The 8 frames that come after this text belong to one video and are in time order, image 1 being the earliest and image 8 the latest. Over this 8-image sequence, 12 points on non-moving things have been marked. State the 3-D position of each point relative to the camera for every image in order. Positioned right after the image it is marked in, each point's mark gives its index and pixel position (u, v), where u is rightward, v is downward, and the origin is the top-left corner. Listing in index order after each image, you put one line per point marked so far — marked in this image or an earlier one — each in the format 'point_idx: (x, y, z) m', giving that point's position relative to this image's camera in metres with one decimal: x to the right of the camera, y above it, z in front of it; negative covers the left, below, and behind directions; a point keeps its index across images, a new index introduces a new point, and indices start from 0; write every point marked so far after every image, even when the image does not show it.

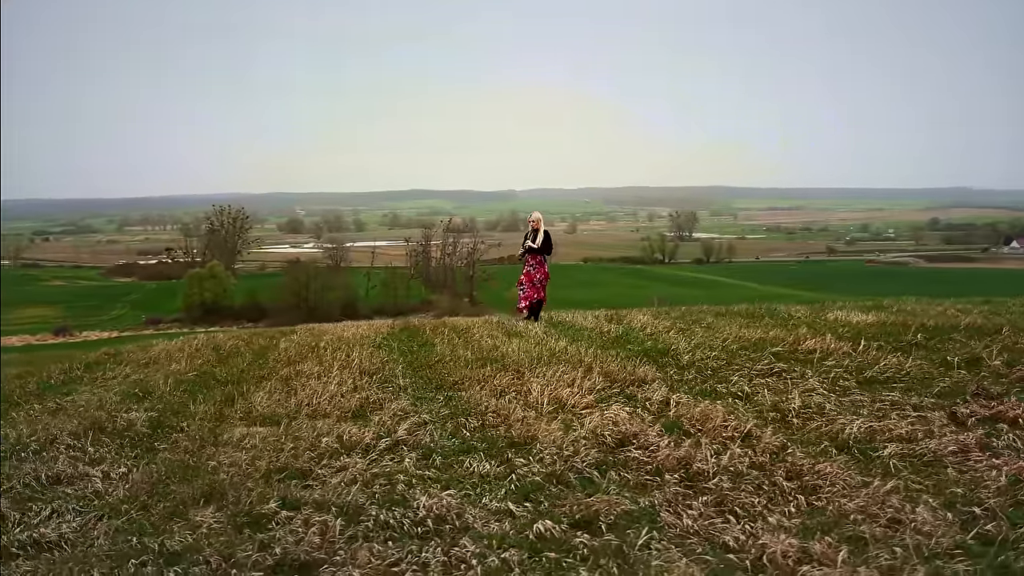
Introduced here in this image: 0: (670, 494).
0: (+1.1, -1.4, +4.1) m
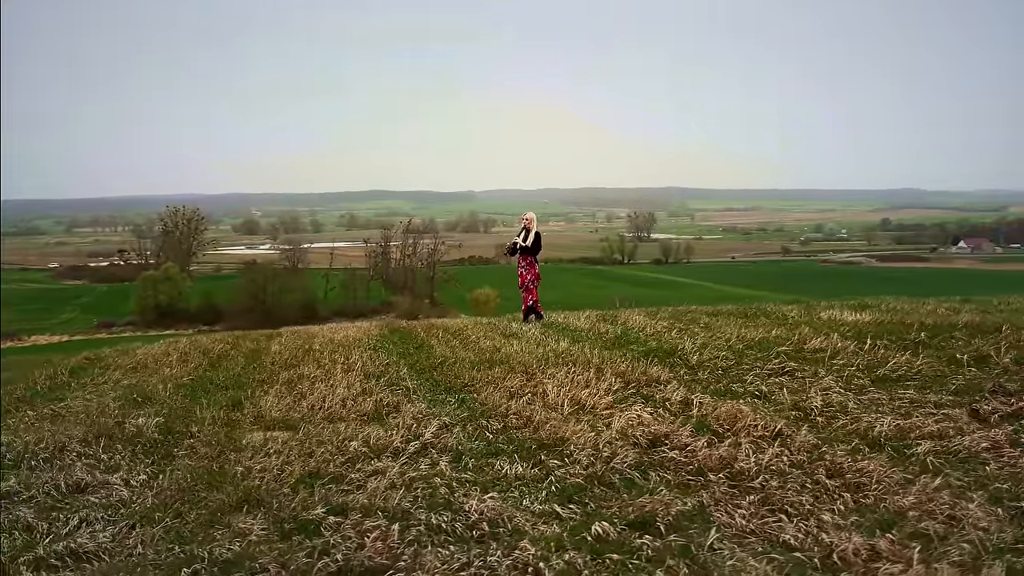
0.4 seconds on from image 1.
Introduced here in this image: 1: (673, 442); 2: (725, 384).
0: (+1.4, -1.4, +4.2) m
1: (+1.4, -1.3, +5.4) m
2: (+2.5, -1.1, +7.3) m
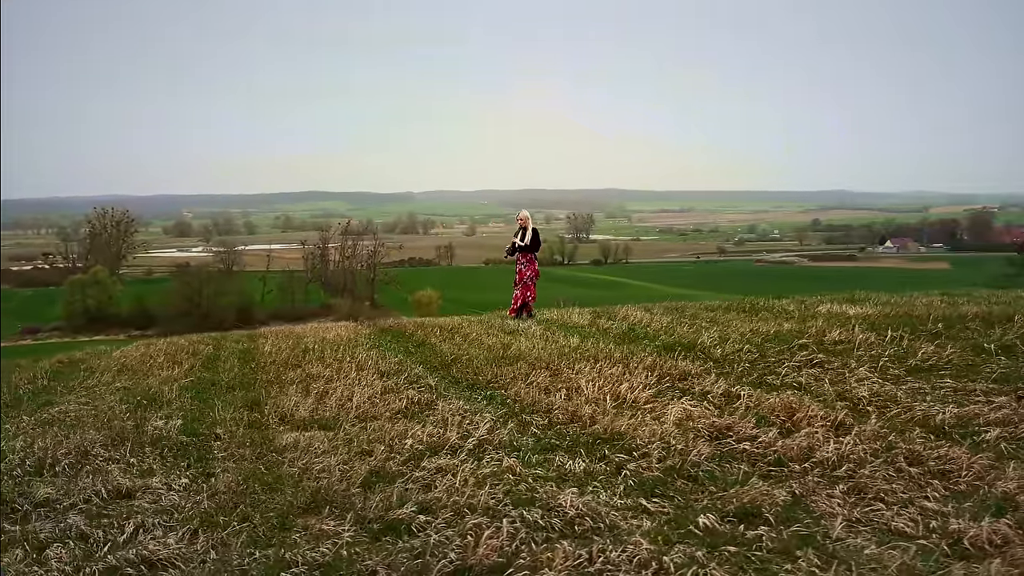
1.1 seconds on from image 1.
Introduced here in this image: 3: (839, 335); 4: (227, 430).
0: (+2.1, -1.4, +4.4) m
1: (+2.0, -1.3, +5.6) m
2: (+3.0, -1.1, +7.5) m
3: (+4.5, -0.6, +8.6) m
4: (-3.5, -1.8, +7.8) m
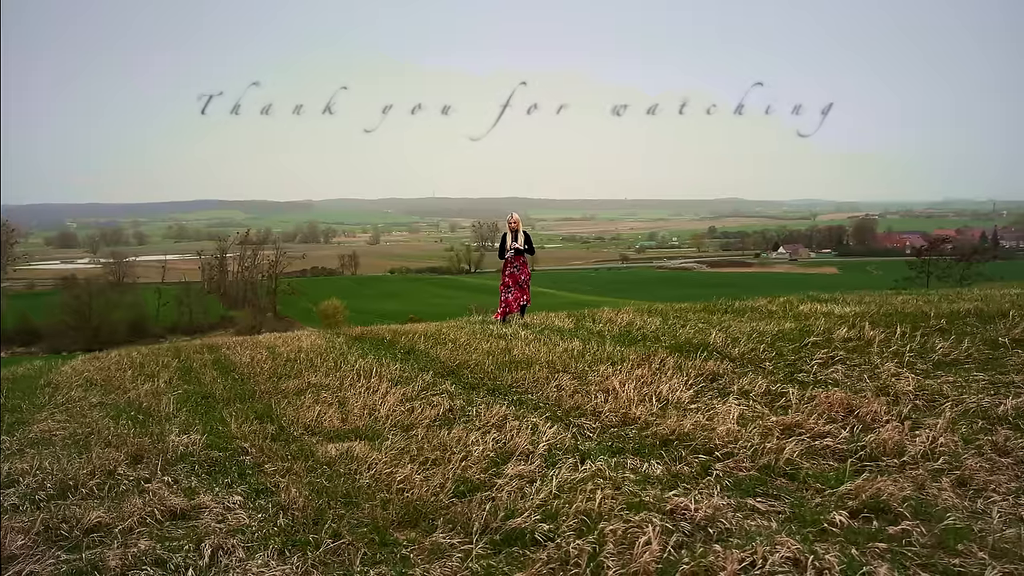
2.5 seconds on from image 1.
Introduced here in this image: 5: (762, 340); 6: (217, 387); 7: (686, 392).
0: (+3.0, -1.4, +4.6) m
1: (+2.7, -1.3, +5.8) m
2: (+3.5, -1.1, +7.8) m
3: (+4.8, -0.7, +9.1) m
4: (-3.0, -1.8, +7.4) m
5: (+3.8, -0.8, +9.6) m
6: (-5.0, -1.7, +10.5) m
7: (+2.1, -1.3, +7.6) m
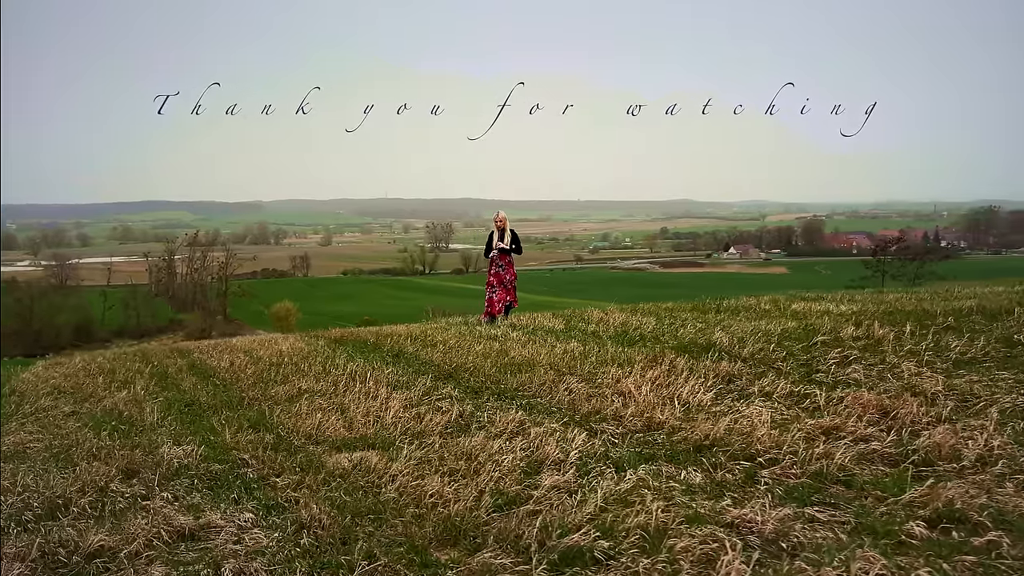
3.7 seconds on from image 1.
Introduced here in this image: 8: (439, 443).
0: (+3.4, -1.4, +4.5) m
1: (+3.0, -1.3, +5.6) m
2: (+3.6, -1.1, +7.7) m
3: (+4.9, -0.6, +9.0) m
4: (-2.8, -1.8, +6.9) m
5: (+3.9, -0.8, +9.5) m
6: (-4.9, -1.7, +9.8) m
7: (+2.3, -1.3, +7.4) m
8: (-0.8, -1.6, +6.6) m
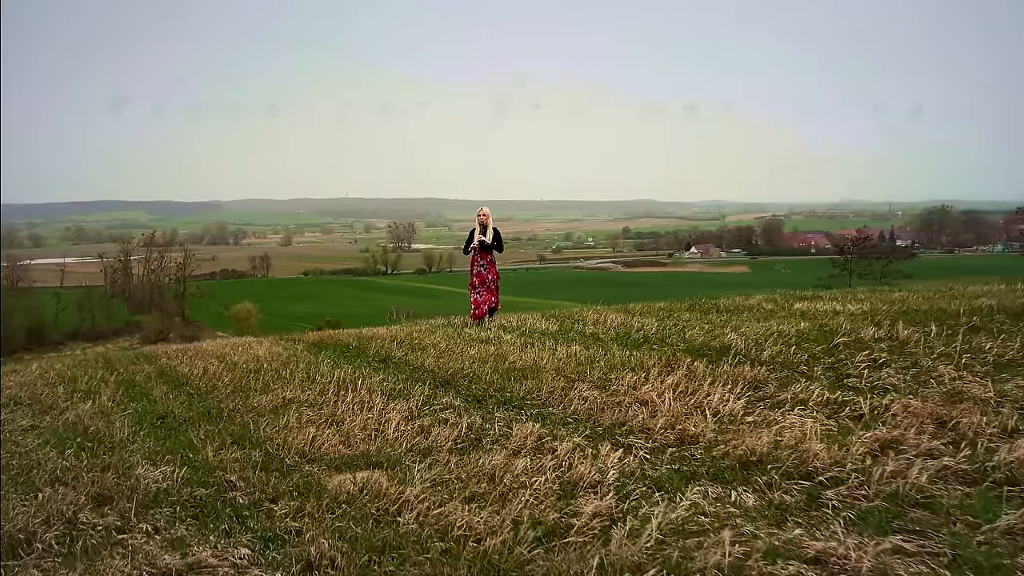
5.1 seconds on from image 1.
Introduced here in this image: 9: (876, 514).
0: (+3.7, -1.4, +4.0) m
1: (+3.3, -1.3, +5.2) m
2: (+3.8, -1.1, +7.3) m
3: (+5.0, -0.6, +8.7) m
4: (-2.6, -1.9, +6.1) m
5: (+3.9, -0.8, +9.1) m
6: (-4.9, -1.7, +9.0) m
7: (+2.5, -1.3, +6.9) m
8: (-0.5, -1.6, +5.9) m
9: (+2.5, -1.6, +4.4) m
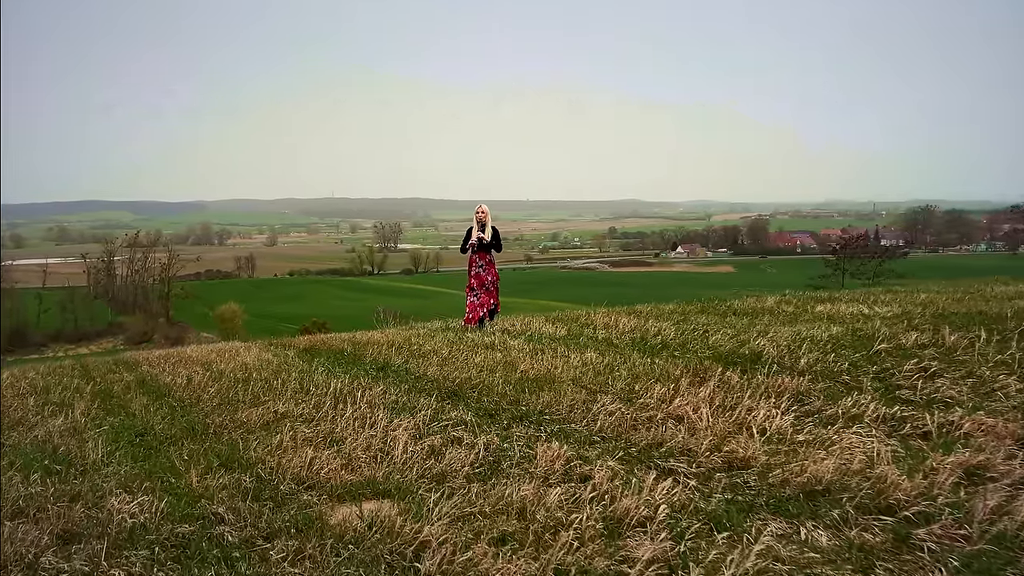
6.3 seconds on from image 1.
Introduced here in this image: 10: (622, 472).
0: (+3.9, -1.4, +3.4) m
1: (+3.5, -1.3, +4.5) m
2: (+4.0, -1.1, +6.6) m
3: (+5.2, -0.7, +8.0) m
4: (-2.4, -1.9, +5.4) m
5: (+4.1, -0.8, +8.4) m
6: (-4.7, -1.7, +8.2) m
7: (+2.7, -1.3, +6.2) m
8: (-0.3, -1.7, +5.2) m
9: (+2.8, -1.6, +3.8) m
10: (+1.0, -1.6, +5.4) m
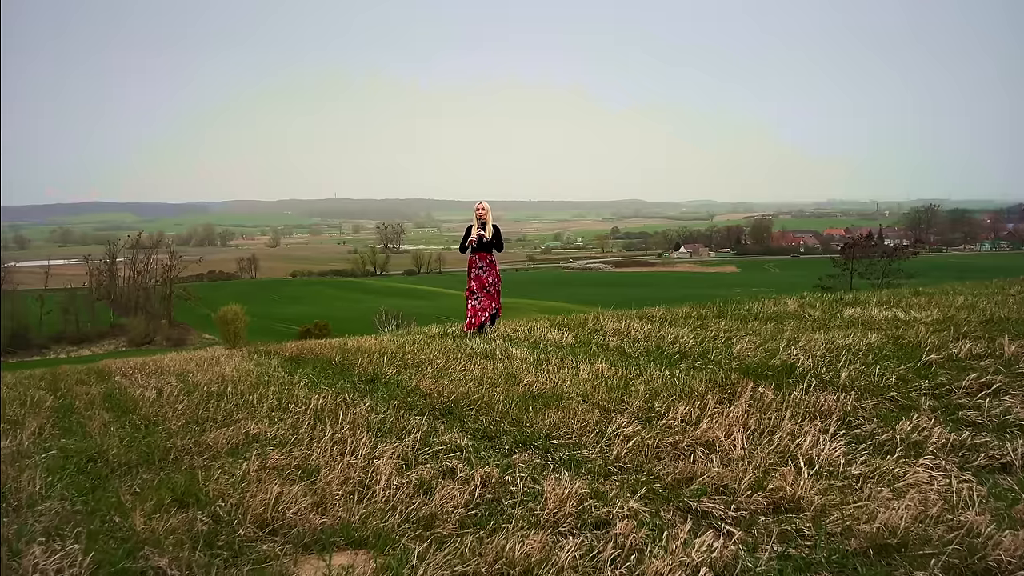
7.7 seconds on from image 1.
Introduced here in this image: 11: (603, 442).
0: (+3.9, -1.4, +2.4) m
1: (+3.6, -1.4, +3.6) m
2: (+4.0, -1.2, +5.7) m
3: (+5.2, -0.7, +7.1) m
4: (-2.4, -2.0, +4.4) m
5: (+4.1, -0.8, +7.5) m
6: (-4.7, -1.8, +7.2) m
7: (+2.7, -1.3, +5.3) m
8: (-0.3, -1.7, +4.3) m
9: (+2.8, -1.6, +2.8) m
10: (+1.0, -1.6, +4.4) m
11: (+0.9, -1.5, +6.0) m
